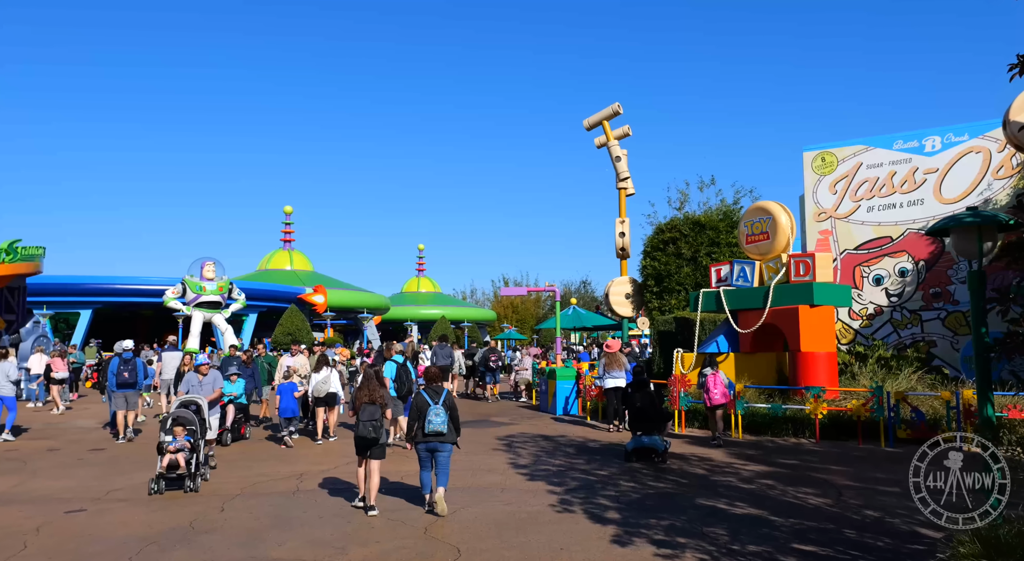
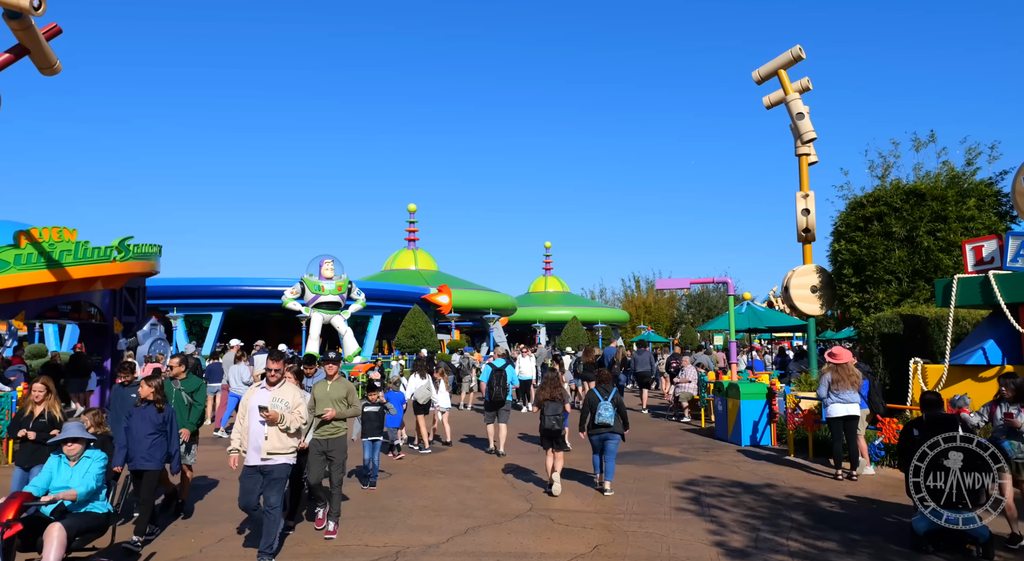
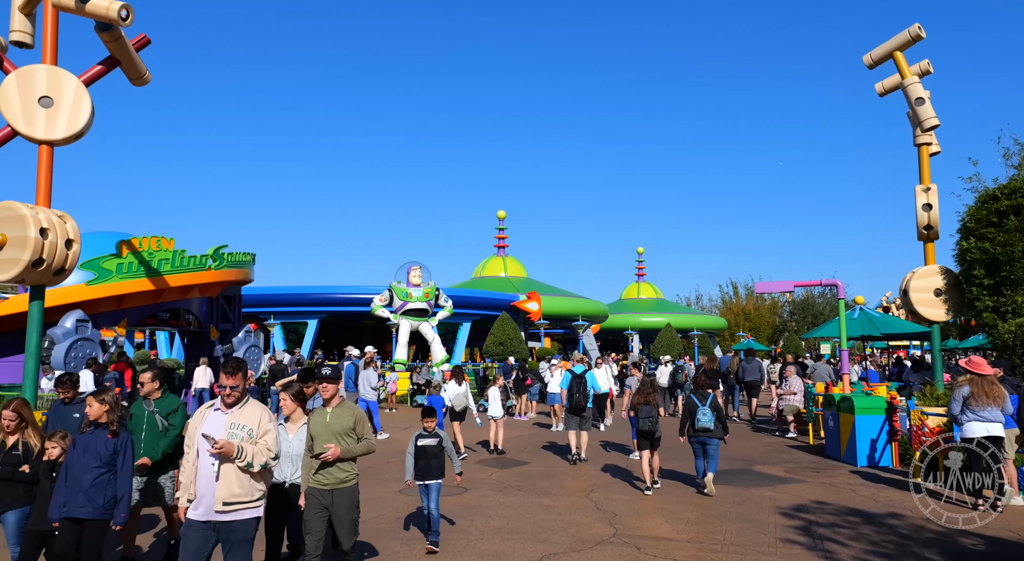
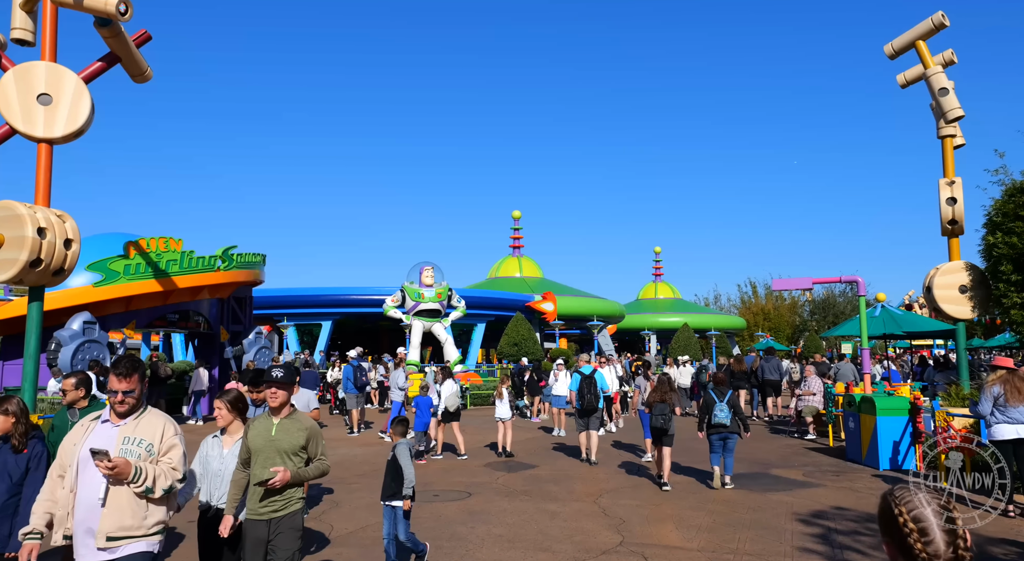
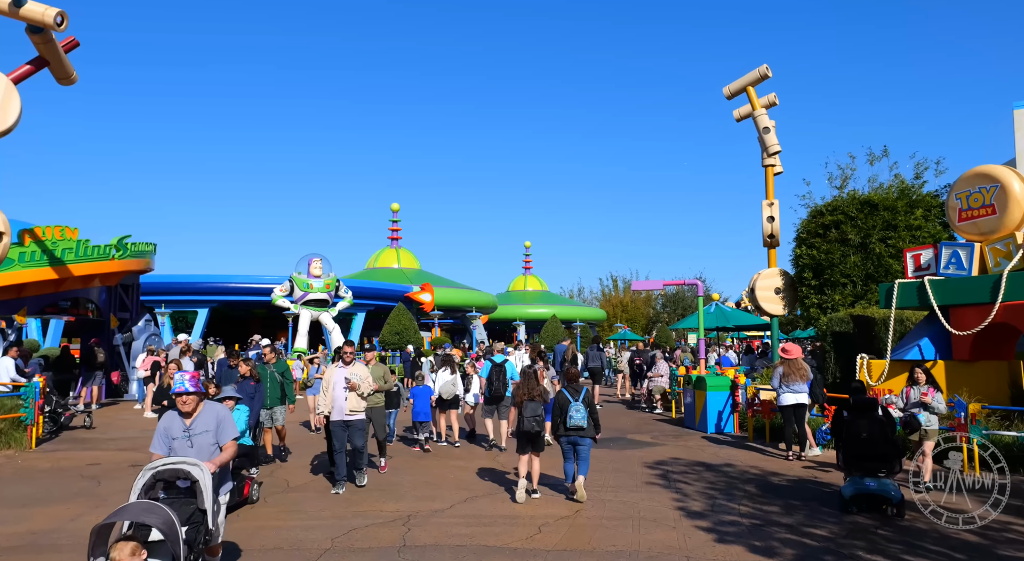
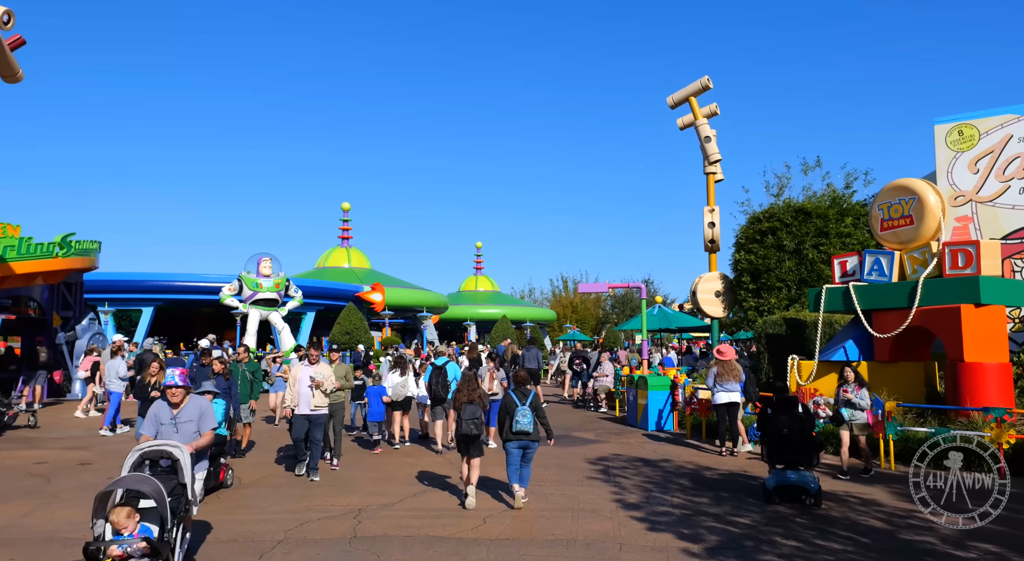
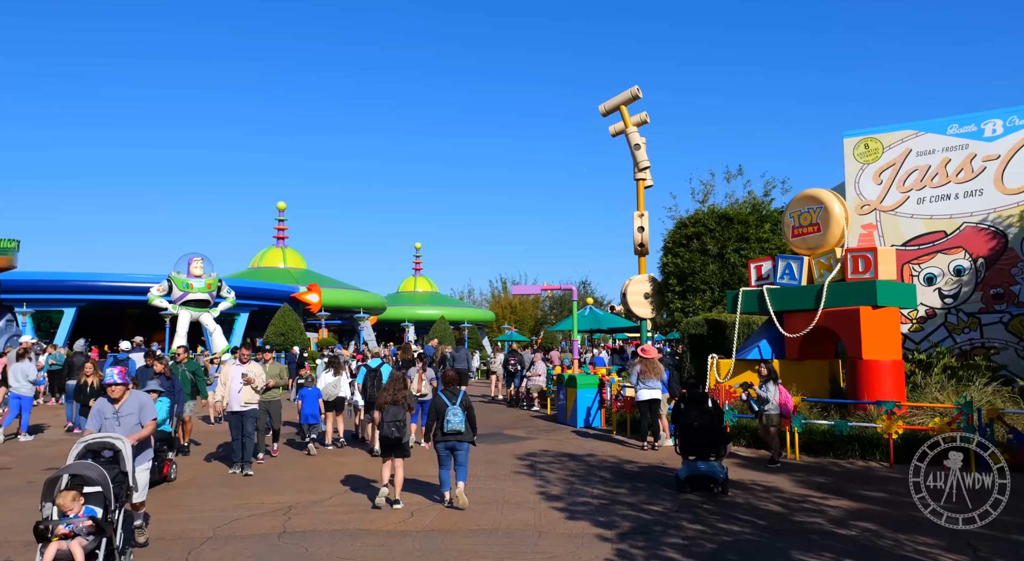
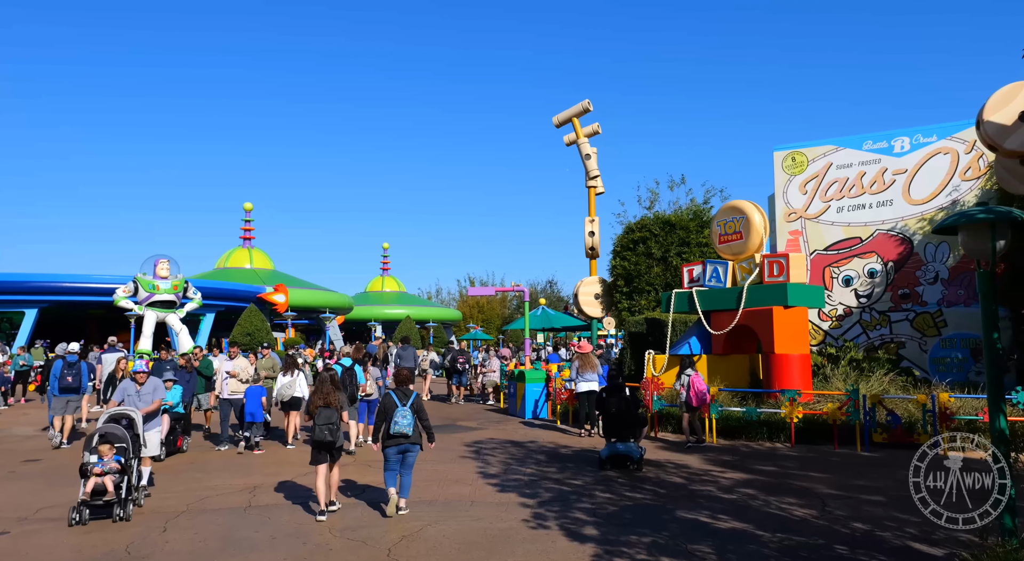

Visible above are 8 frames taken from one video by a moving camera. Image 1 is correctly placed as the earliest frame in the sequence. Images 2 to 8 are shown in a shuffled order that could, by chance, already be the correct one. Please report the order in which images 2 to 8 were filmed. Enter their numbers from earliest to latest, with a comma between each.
8, 7, 6, 5, 2, 3, 4
